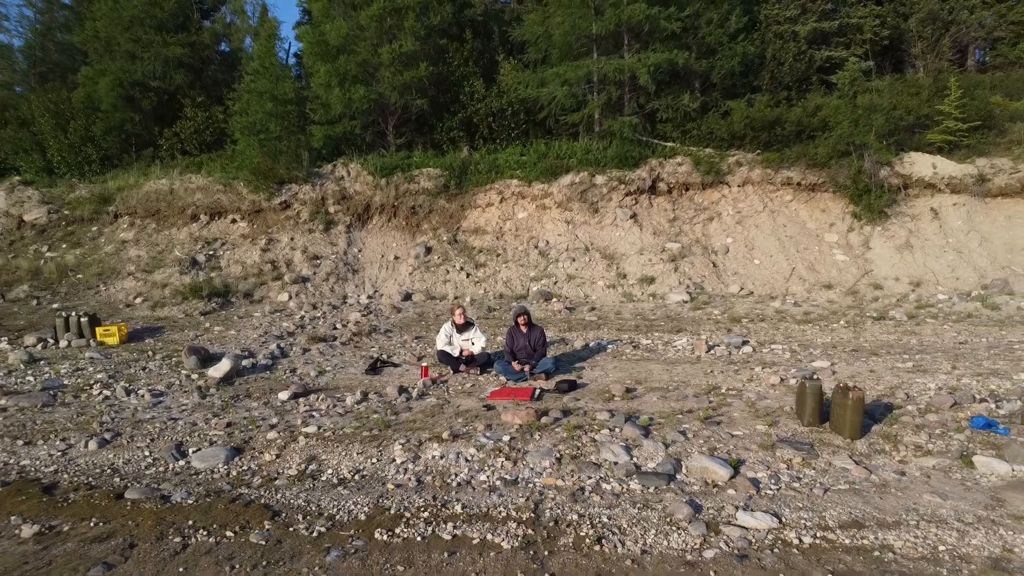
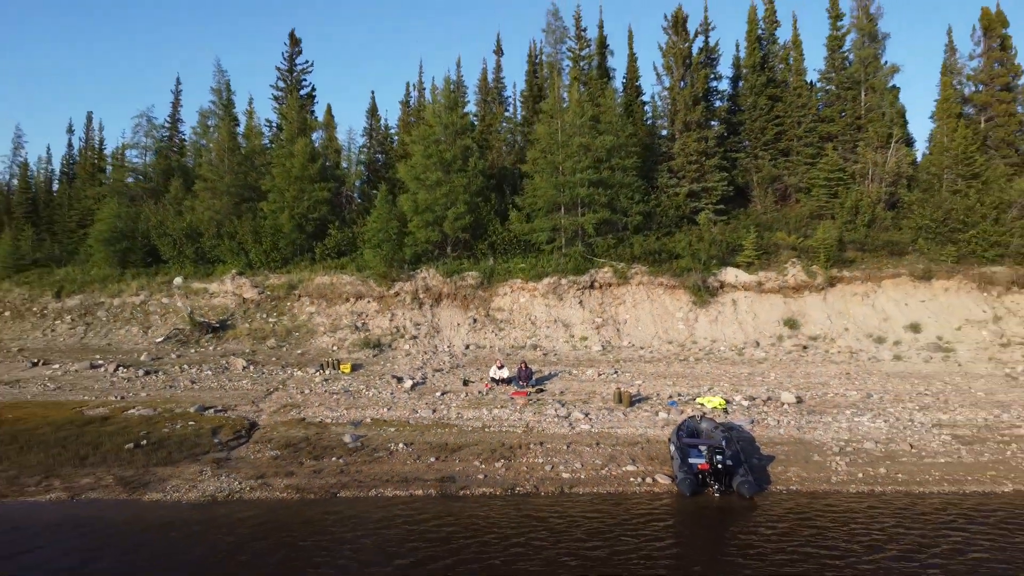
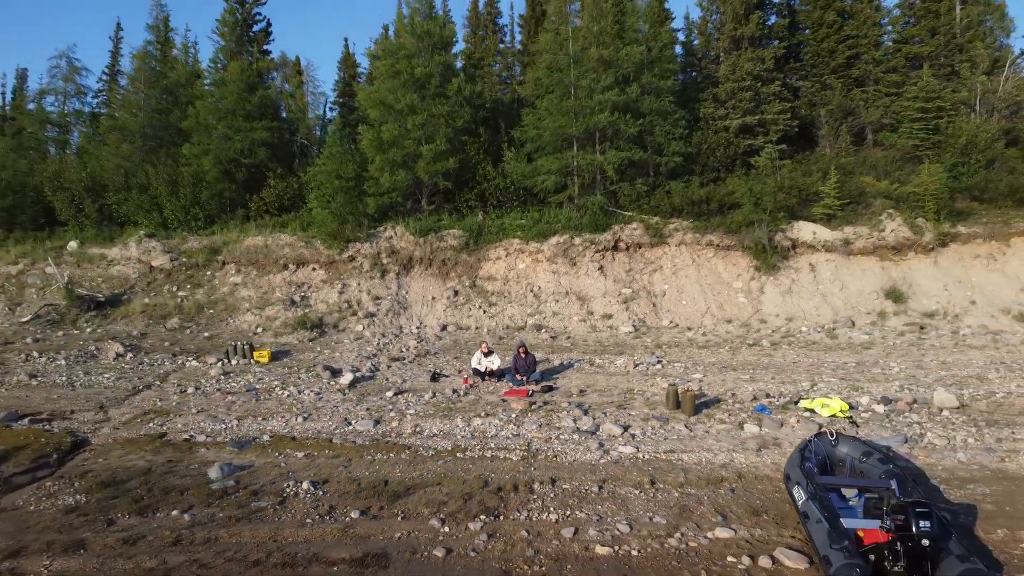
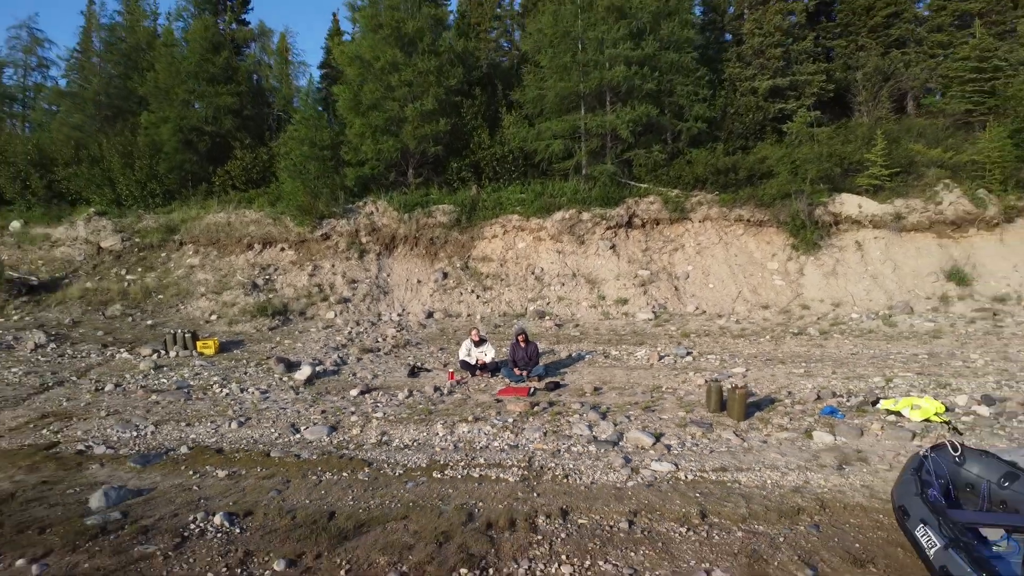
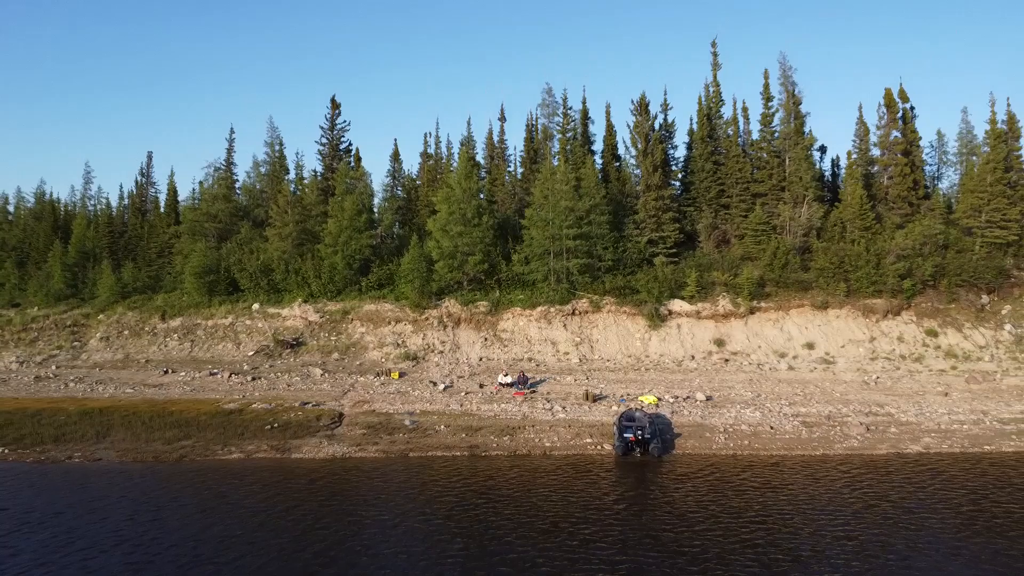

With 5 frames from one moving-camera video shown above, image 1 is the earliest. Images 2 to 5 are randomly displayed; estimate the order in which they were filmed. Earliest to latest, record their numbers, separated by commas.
4, 3, 2, 5
